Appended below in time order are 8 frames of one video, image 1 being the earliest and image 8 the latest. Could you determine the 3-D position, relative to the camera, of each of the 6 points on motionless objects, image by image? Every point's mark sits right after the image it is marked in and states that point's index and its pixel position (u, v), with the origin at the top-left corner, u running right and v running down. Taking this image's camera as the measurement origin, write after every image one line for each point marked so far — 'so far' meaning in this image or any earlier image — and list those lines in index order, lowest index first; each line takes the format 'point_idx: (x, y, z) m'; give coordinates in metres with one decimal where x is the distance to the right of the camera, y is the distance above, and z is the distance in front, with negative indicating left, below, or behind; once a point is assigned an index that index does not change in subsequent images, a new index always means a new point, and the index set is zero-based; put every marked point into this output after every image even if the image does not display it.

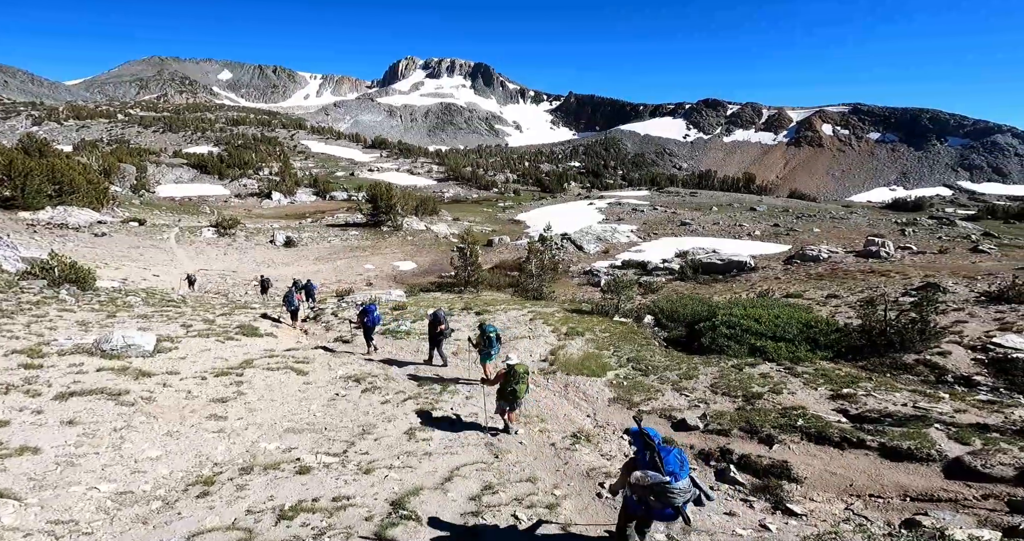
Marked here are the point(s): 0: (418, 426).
0: (-2.4, -3.8, +15.8) m
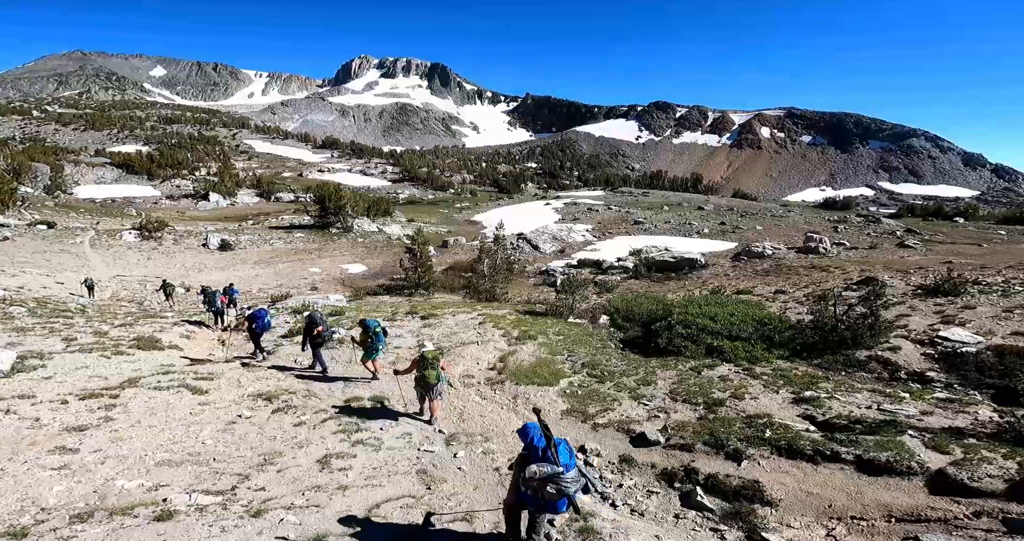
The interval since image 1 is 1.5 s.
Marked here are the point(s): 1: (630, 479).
0: (-3.8, -3.8, +13.6) m
1: (+2.2, -4.1, +12.9) m
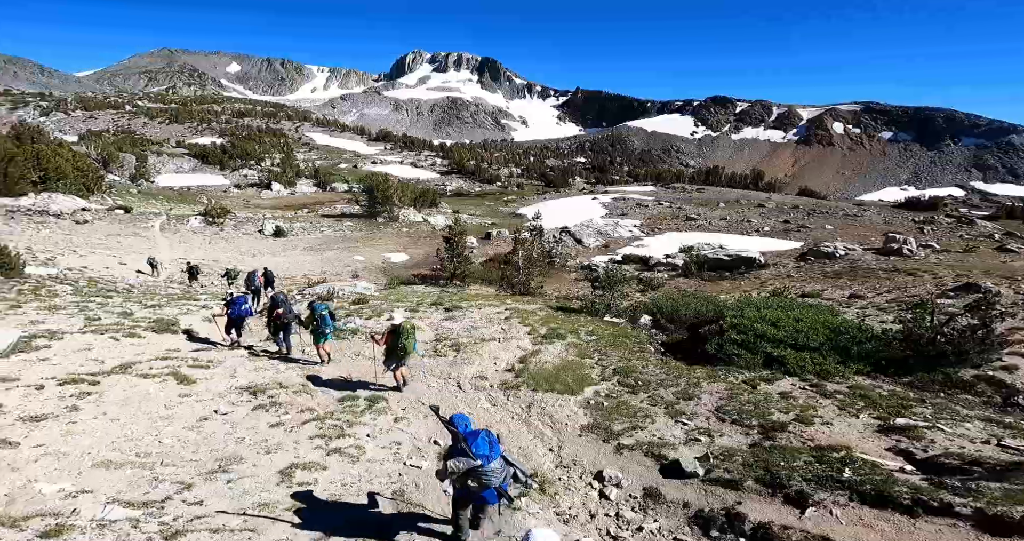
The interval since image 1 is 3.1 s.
0: (-3.7, -3.4, +11.6) m
1: (+2.3, -3.9, +10.4) m
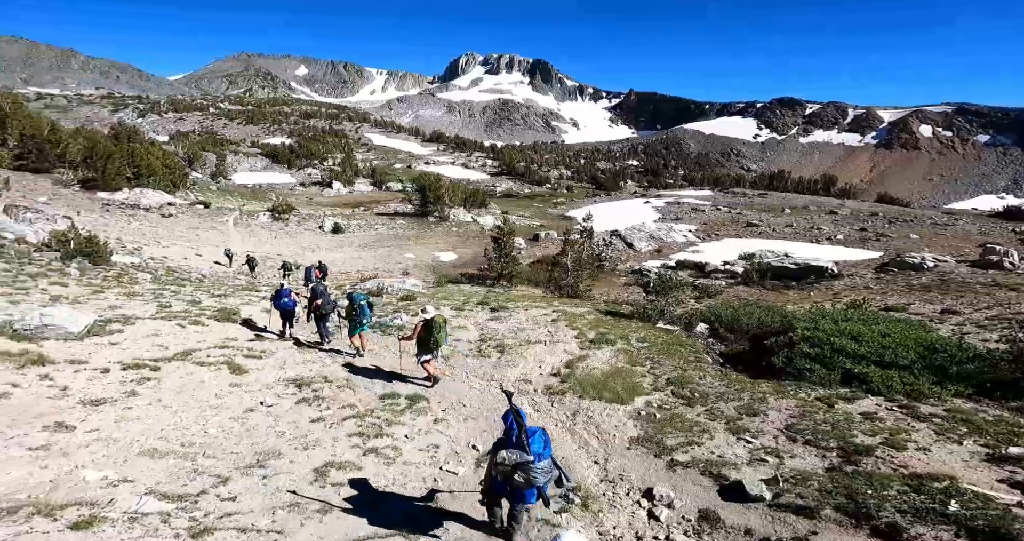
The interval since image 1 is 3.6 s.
0: (-2.9, -3.2, +11.2) m
1: (+2.9, -4.0, +9.6) m
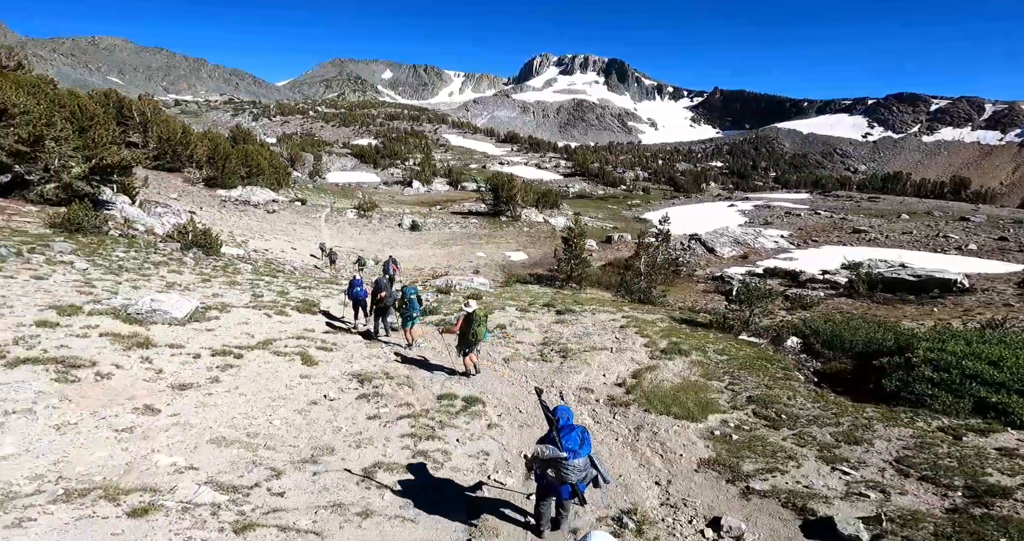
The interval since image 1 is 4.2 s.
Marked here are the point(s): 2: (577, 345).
0: (-2.0, -3.2, +11.0) m
1: (+3.5, -4.1, +8.7) m
2: (+1.8, -2.0, +17.5) m
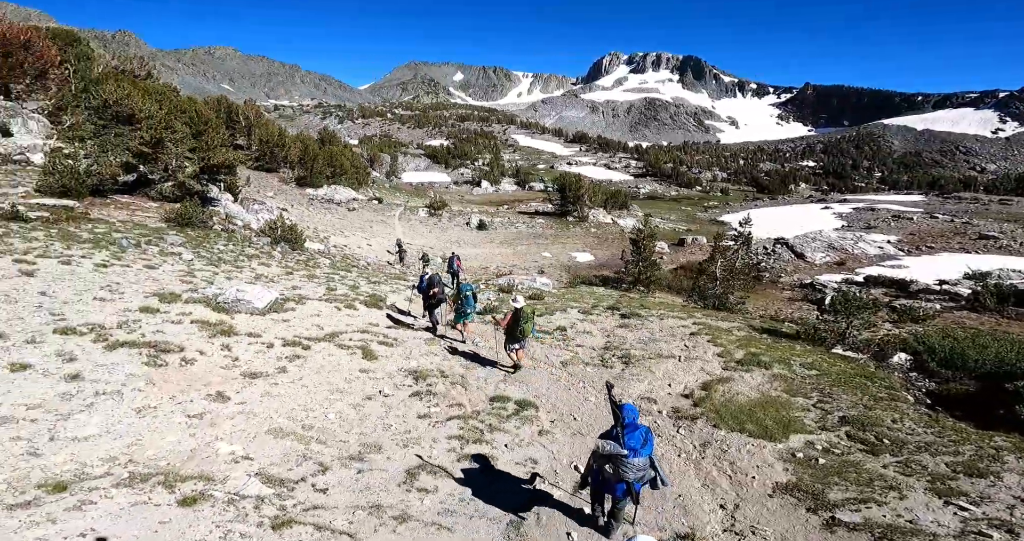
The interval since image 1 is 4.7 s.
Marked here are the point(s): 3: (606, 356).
0: (-1.2, -3.1, +10.7) m
1: (+4.1, -4.2, +7.8) m
2: (+3.3, -2.0, +16.8) m
3: (+2.3, -2.1, +16.5) m
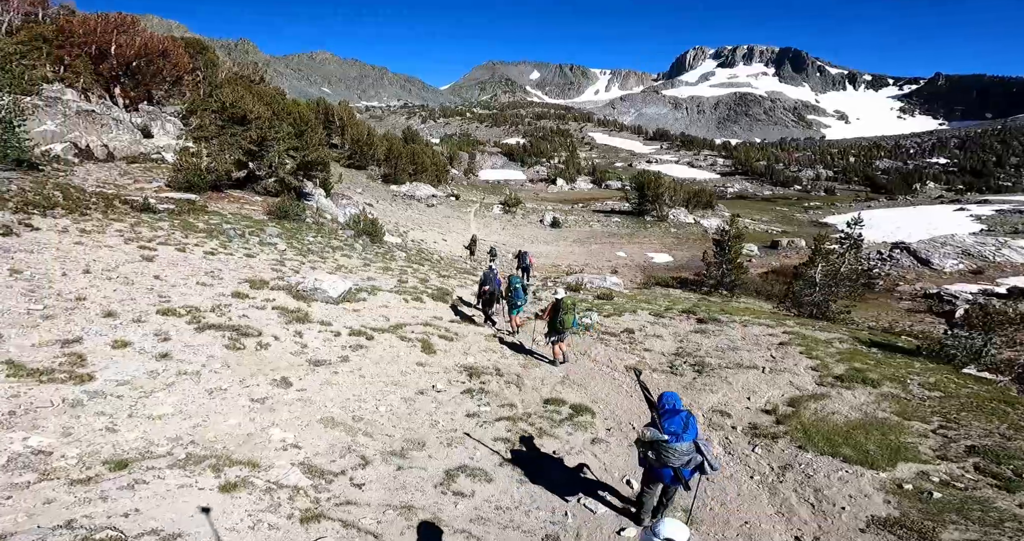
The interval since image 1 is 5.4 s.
0: (-0.5, -3.0, +10.2) m
1: (+4.4, -4.2, +6.8) m
2: (+4.7, -2.1, +15.7) m
3: (+3.7, -2.1, +15.5) m
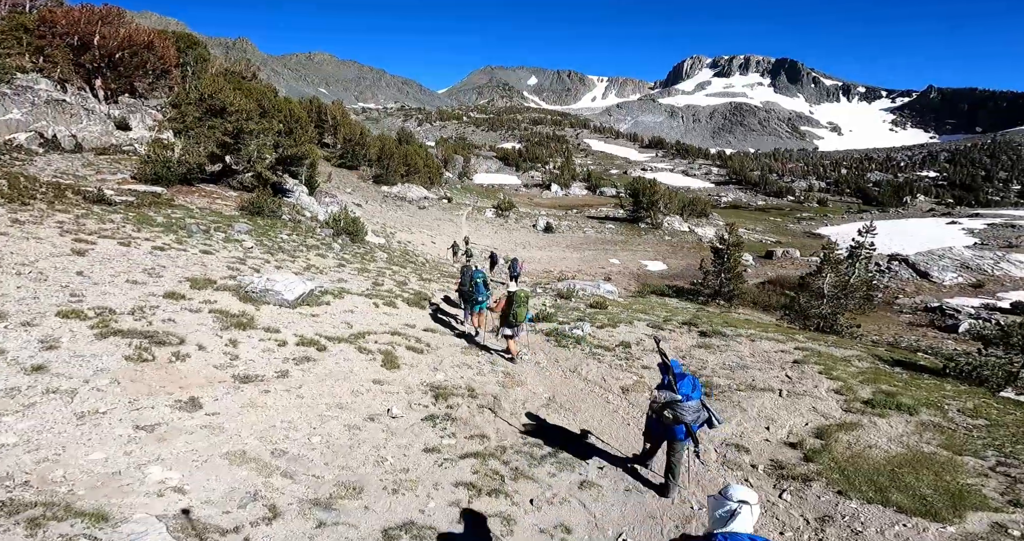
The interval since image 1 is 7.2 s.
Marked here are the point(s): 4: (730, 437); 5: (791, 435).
0: (-0.9, -3.0, +8.1) m
1: (+4.0, -4.3, +4.7) m
2: (+4.3, -2.2, +13.6) m
3: (+3.3, -2.2, +13.4) m
4: (+3.5, -2.7, +11.2) m
5: (+4.4, -2.7, +11.2) m
